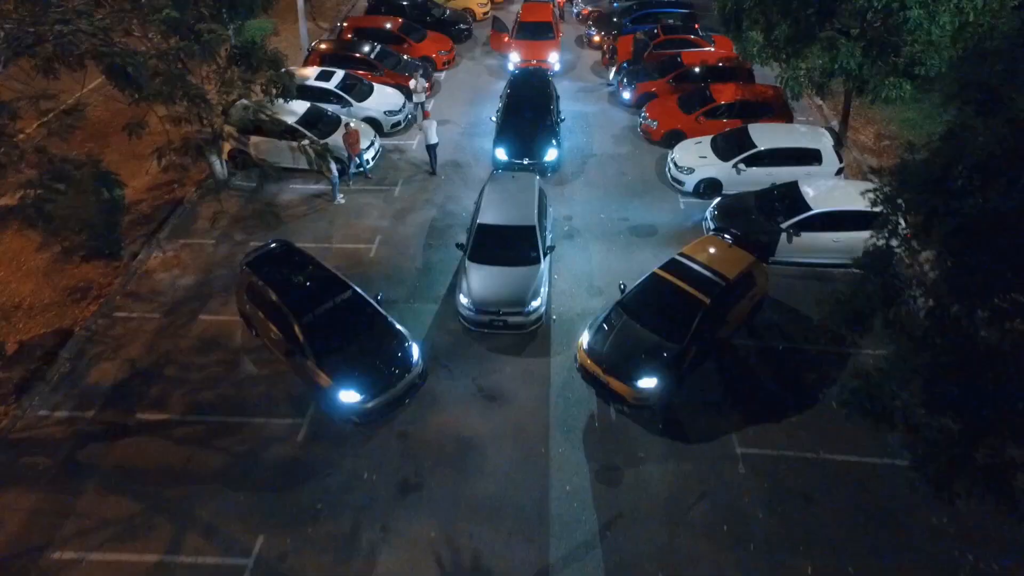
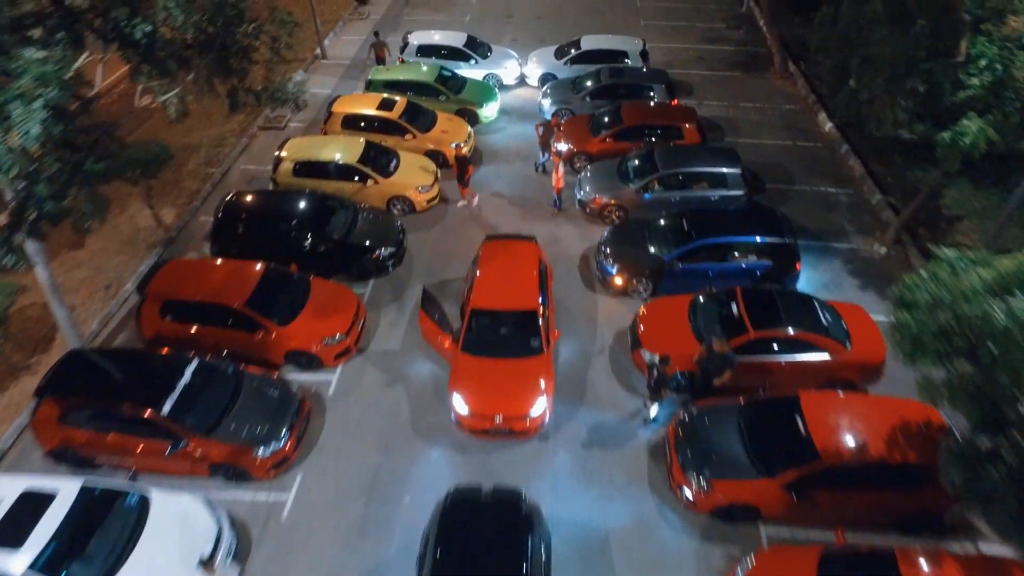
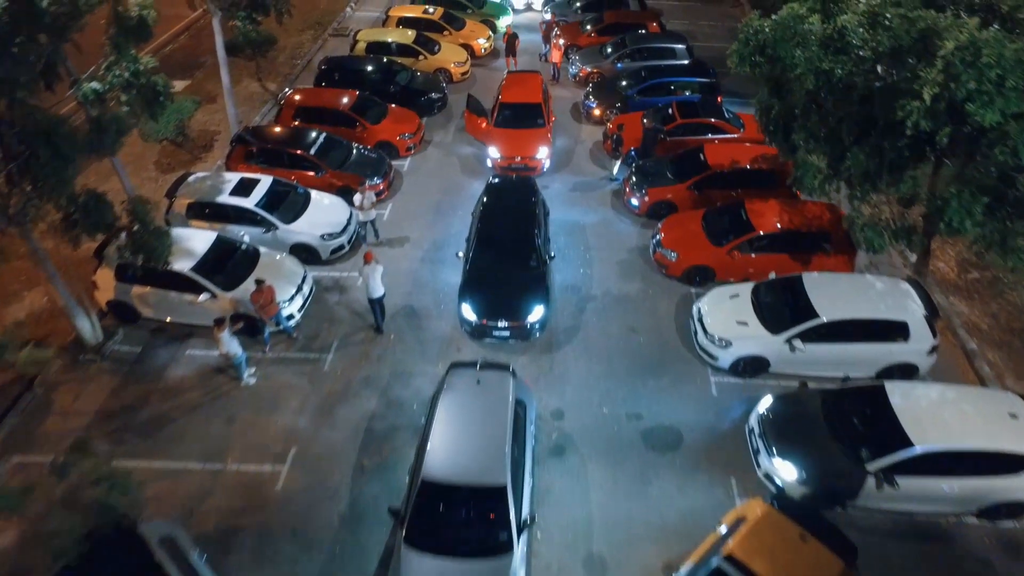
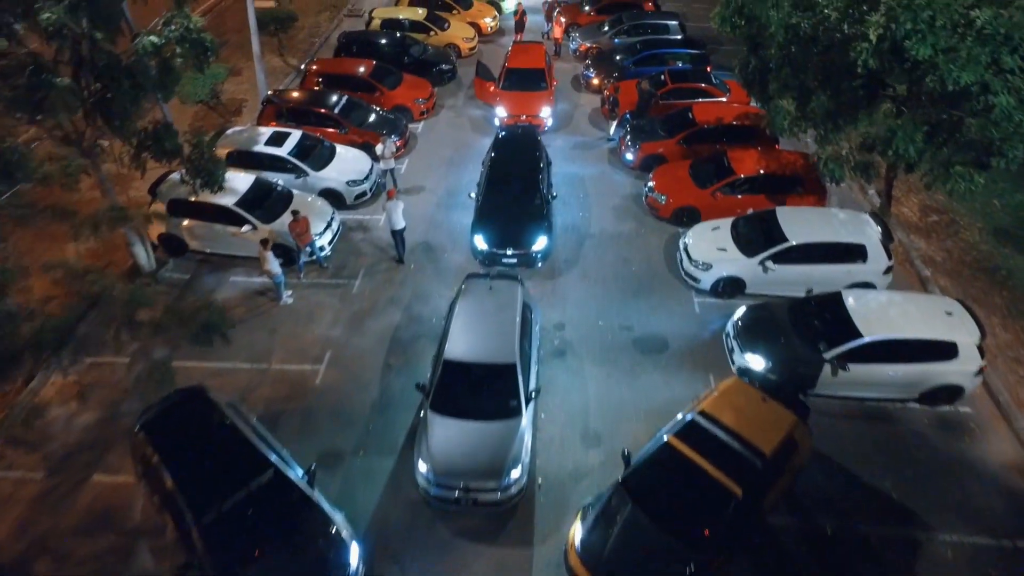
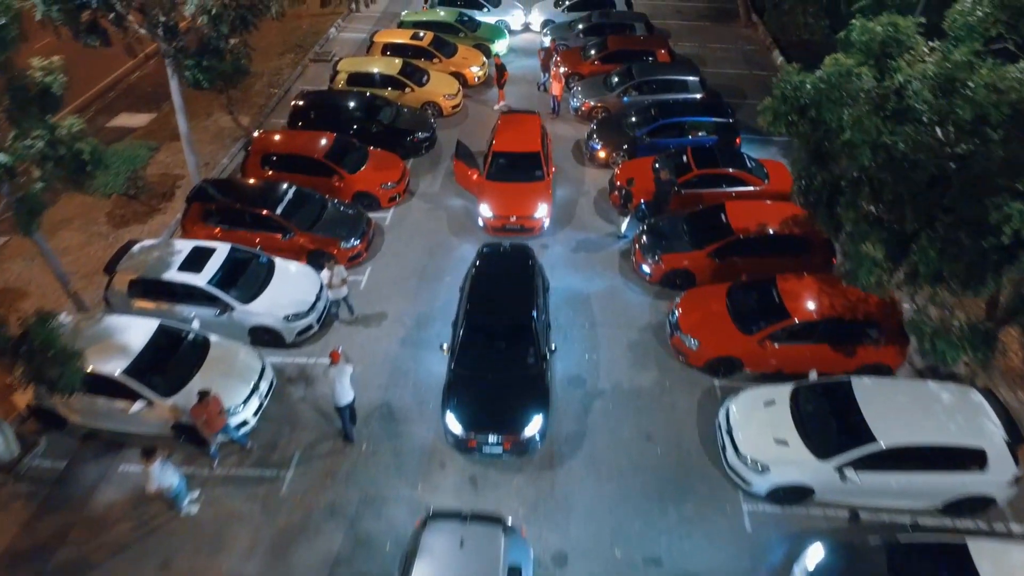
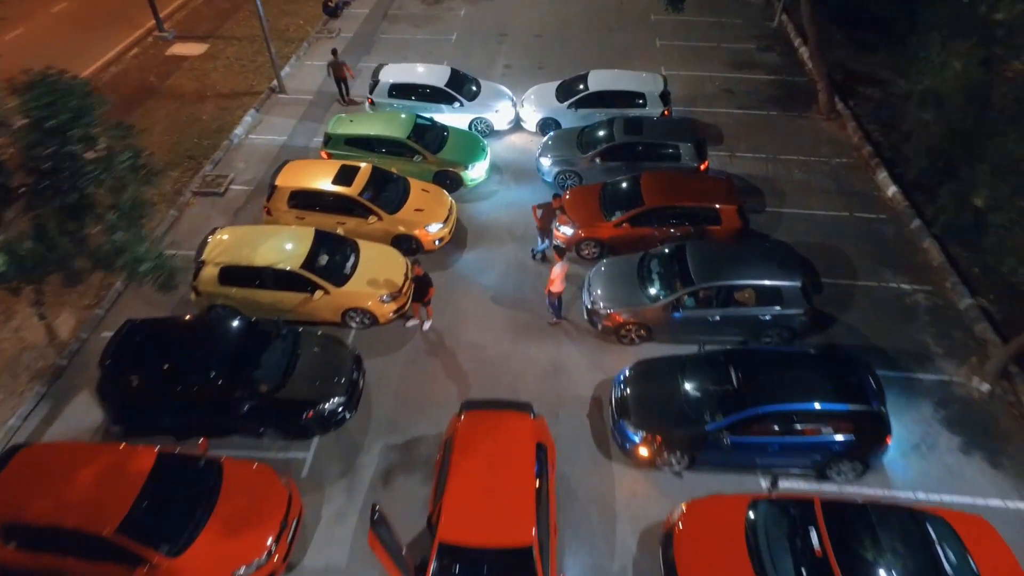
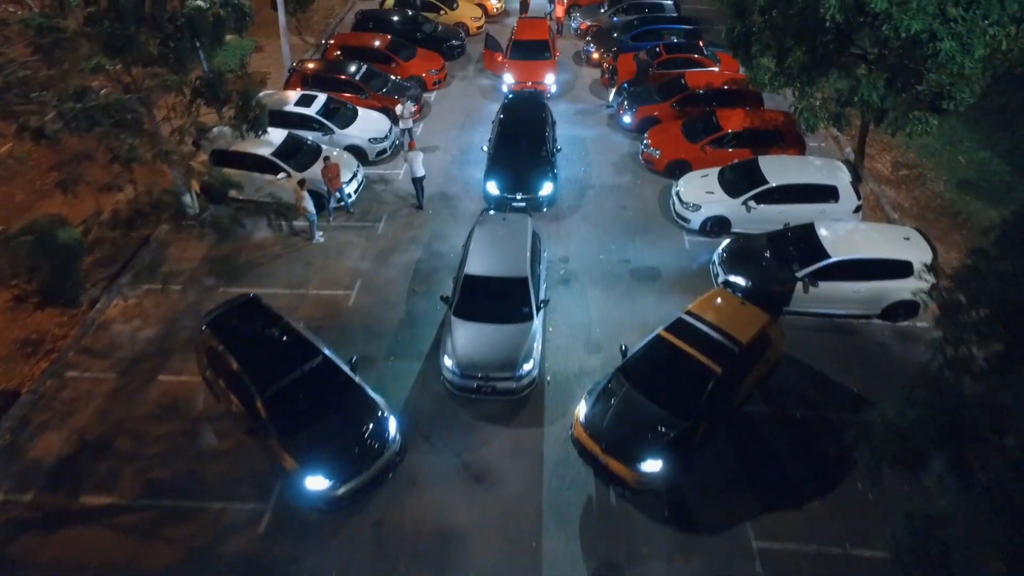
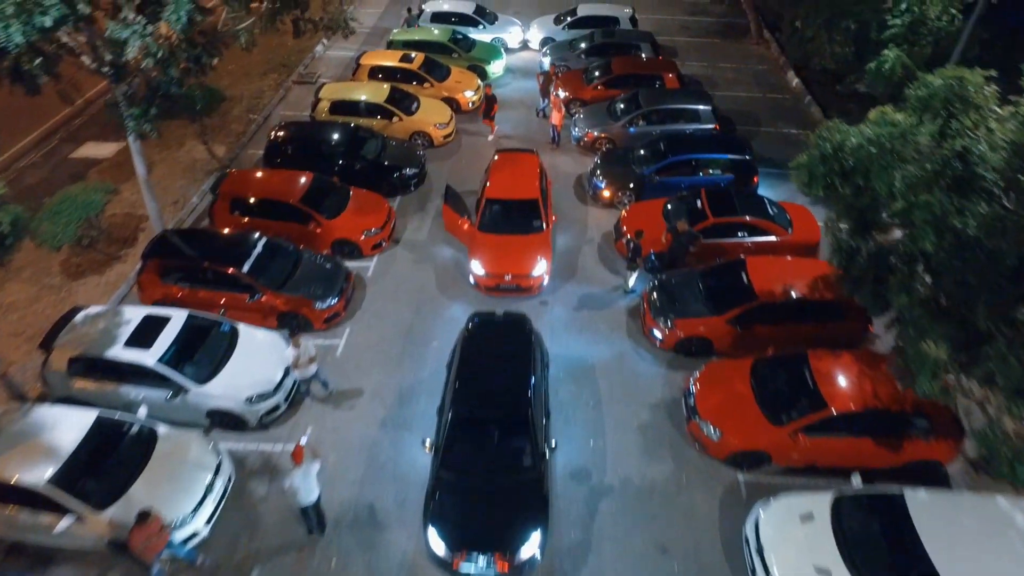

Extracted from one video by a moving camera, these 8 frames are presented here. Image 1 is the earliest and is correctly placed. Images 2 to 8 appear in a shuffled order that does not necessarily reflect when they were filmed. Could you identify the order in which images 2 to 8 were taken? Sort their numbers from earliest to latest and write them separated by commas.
7, 4, 3, 5, 8, 2, 6
